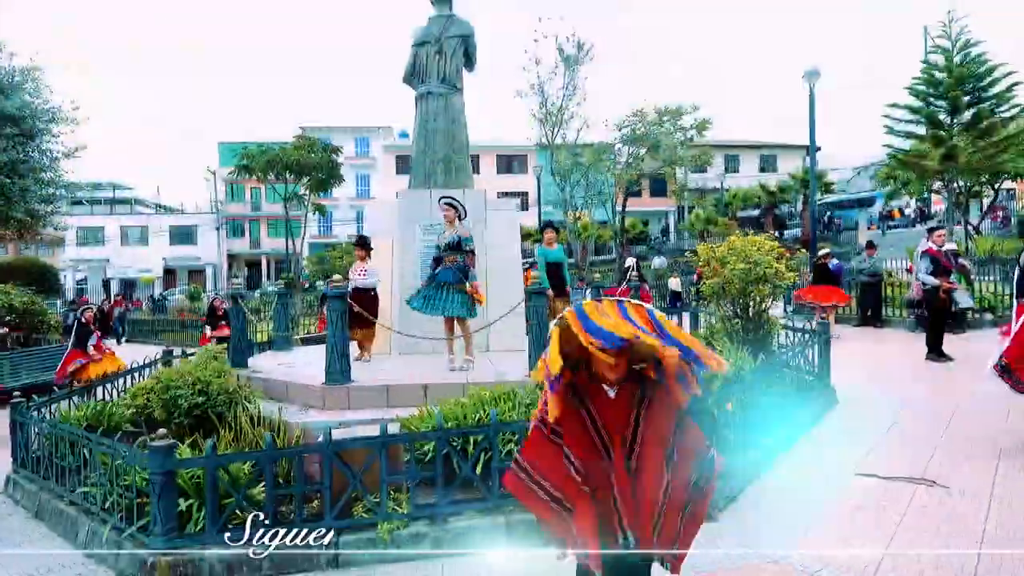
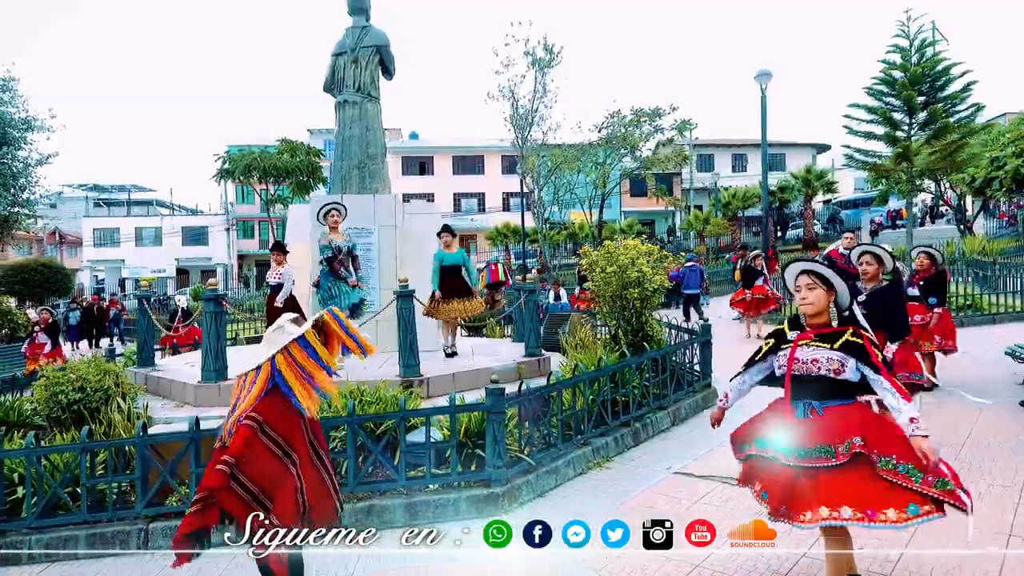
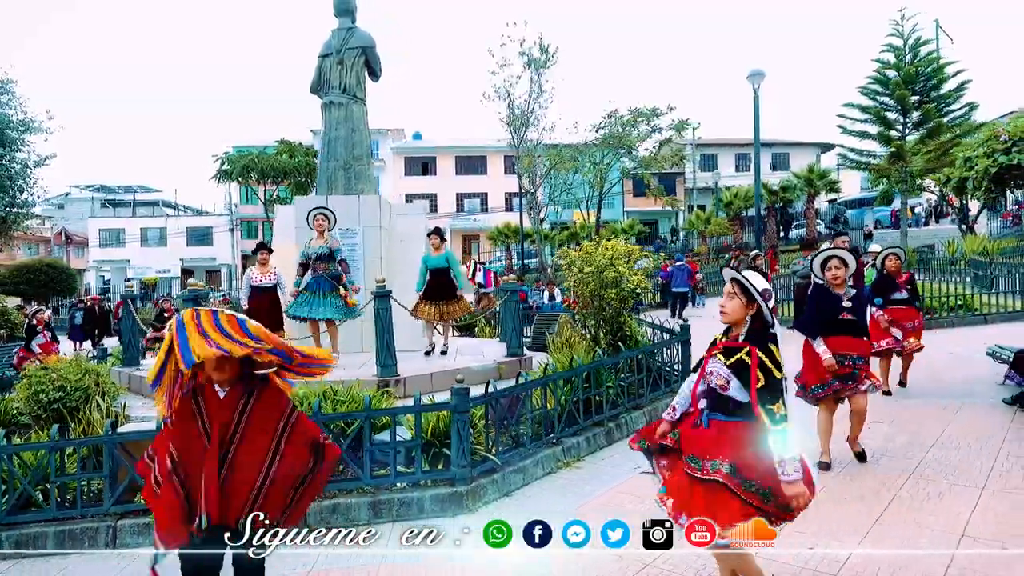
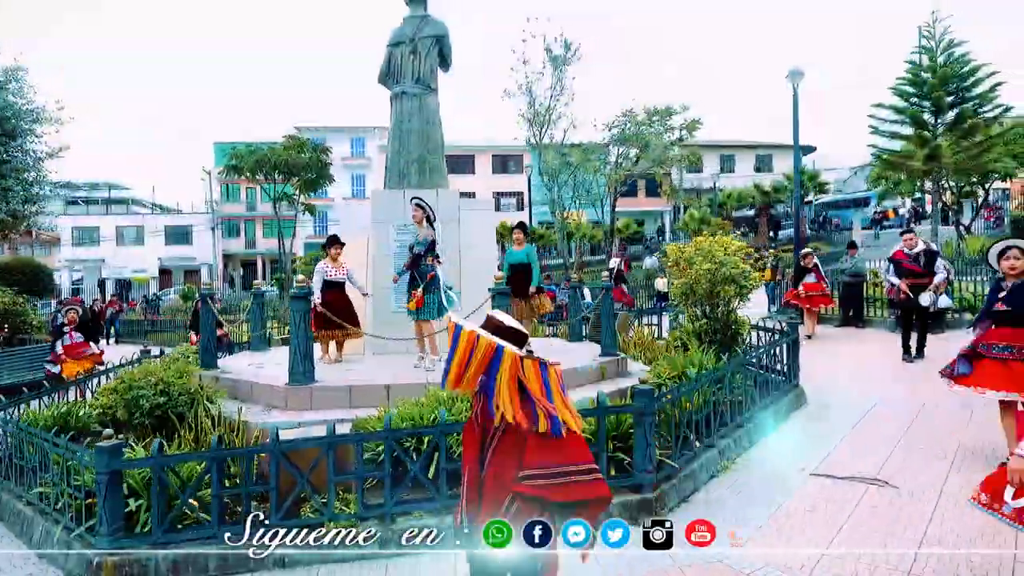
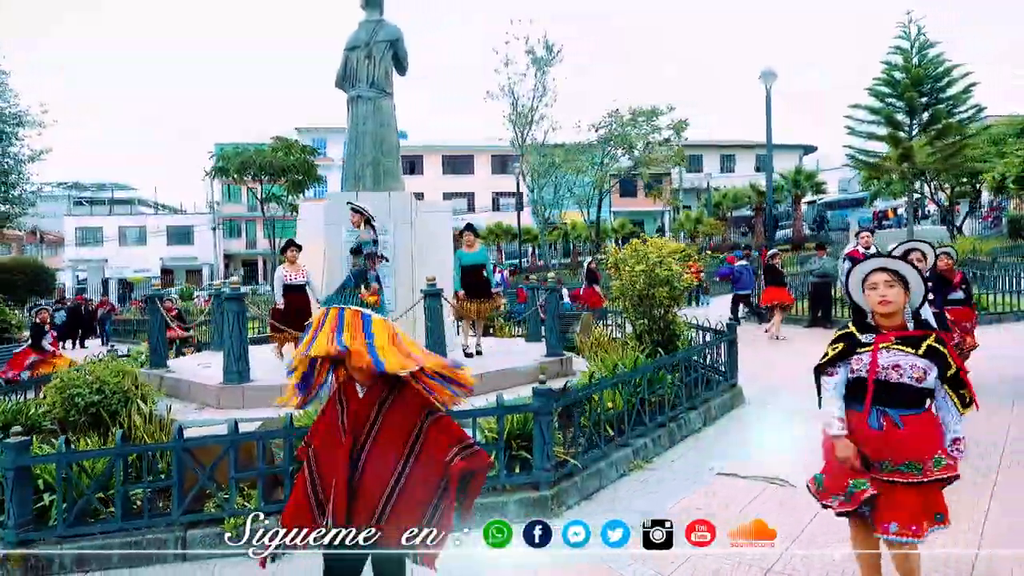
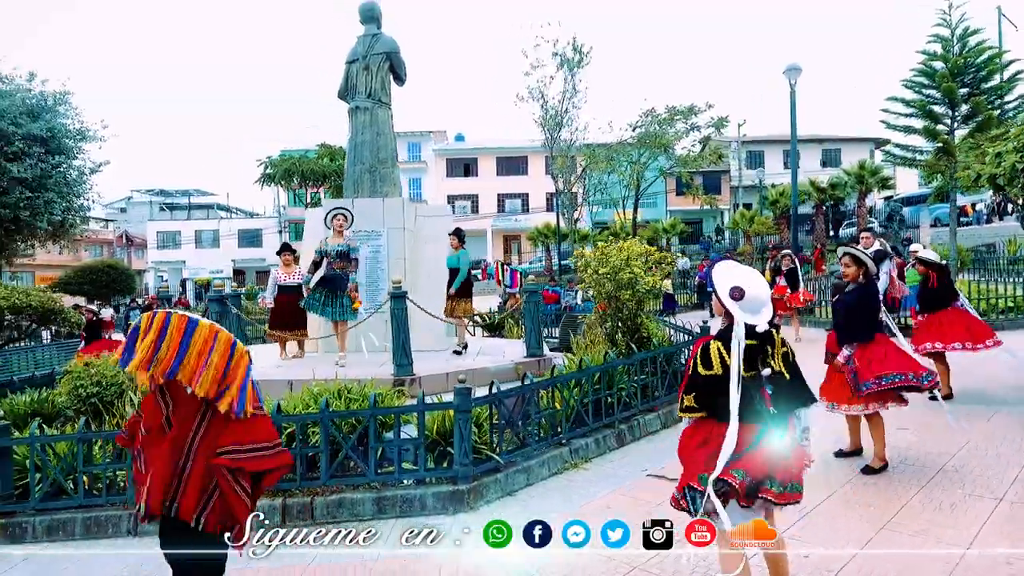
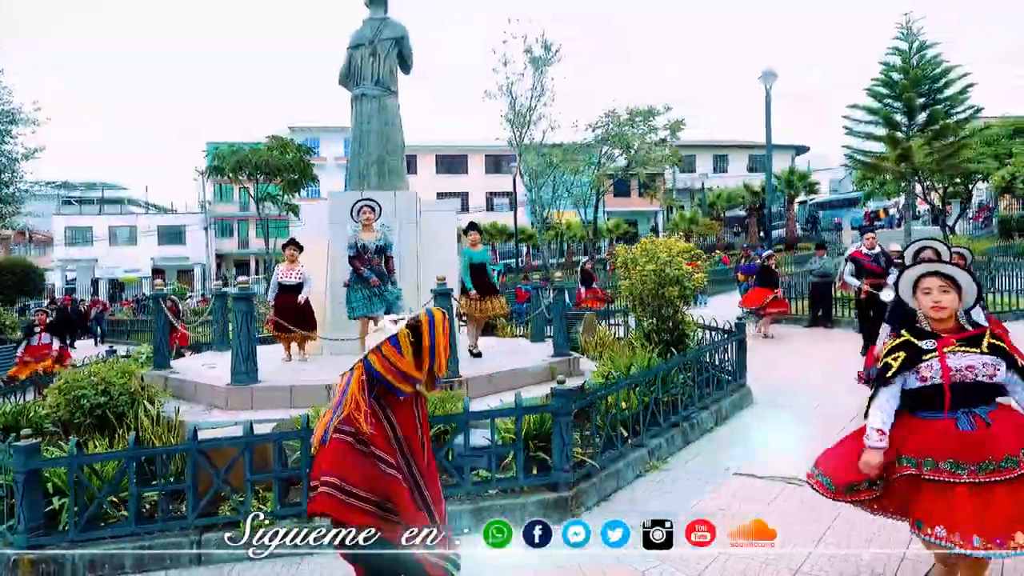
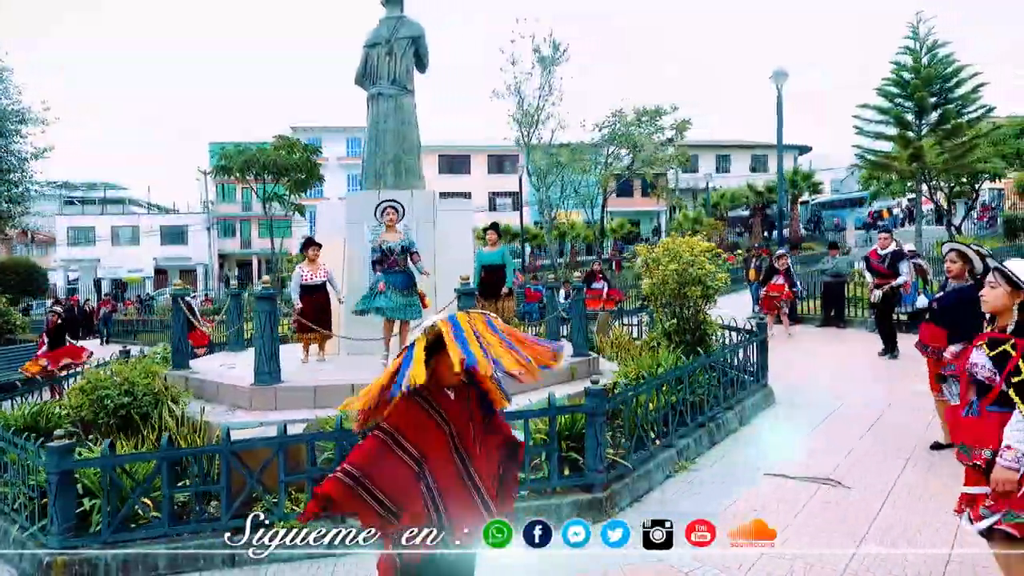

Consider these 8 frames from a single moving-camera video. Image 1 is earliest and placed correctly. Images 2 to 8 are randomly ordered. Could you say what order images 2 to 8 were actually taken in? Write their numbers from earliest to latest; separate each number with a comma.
4, 8, 7, 5, 2, 3, 6
